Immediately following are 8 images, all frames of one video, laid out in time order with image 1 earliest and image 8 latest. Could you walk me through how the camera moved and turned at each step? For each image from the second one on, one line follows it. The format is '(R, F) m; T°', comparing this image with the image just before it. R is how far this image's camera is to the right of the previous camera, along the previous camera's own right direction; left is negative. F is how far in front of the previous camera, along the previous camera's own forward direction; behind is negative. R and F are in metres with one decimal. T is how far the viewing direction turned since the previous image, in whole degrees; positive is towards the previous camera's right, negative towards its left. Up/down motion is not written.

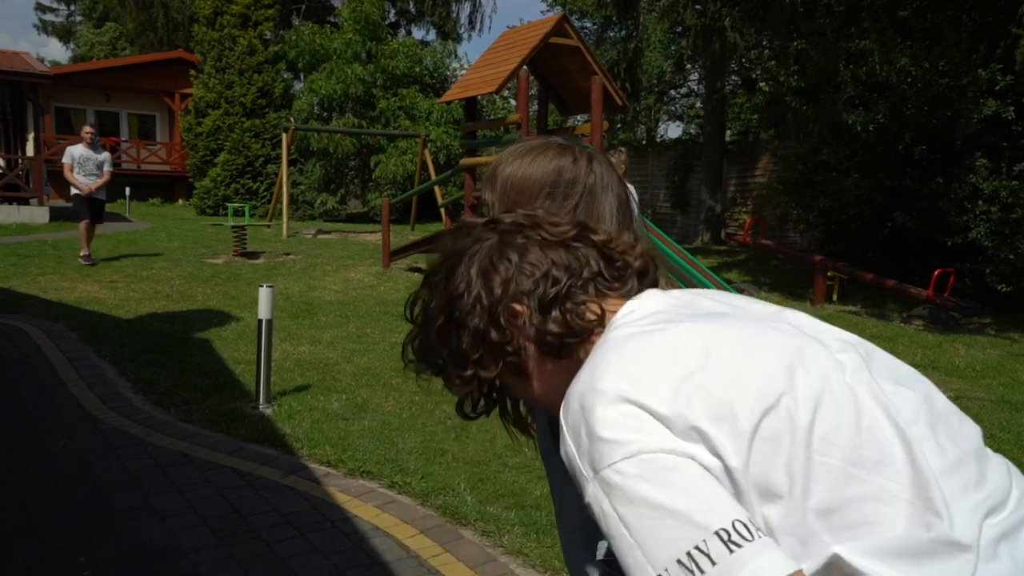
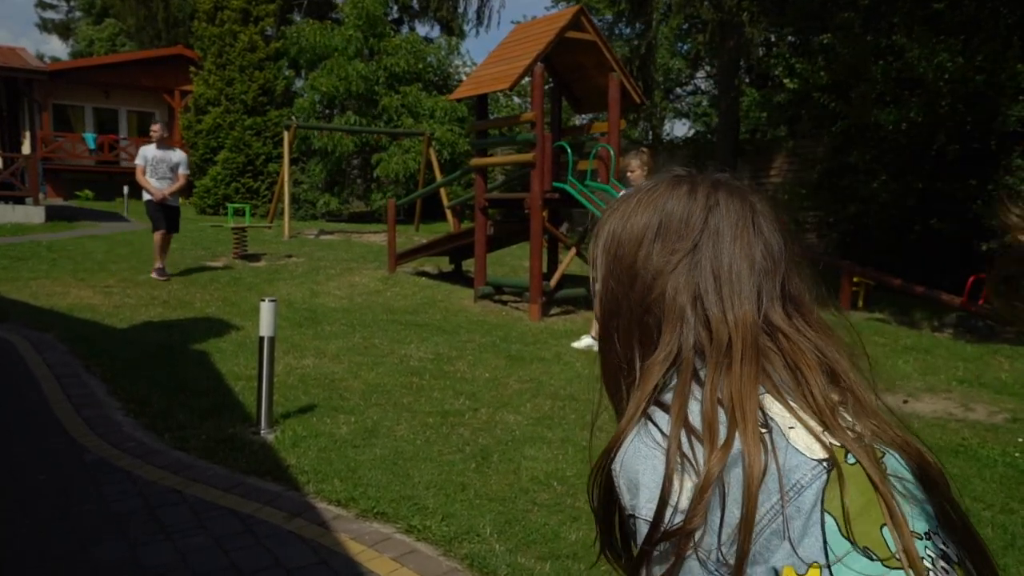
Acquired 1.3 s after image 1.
(-0.2, +0.4) m; 0°
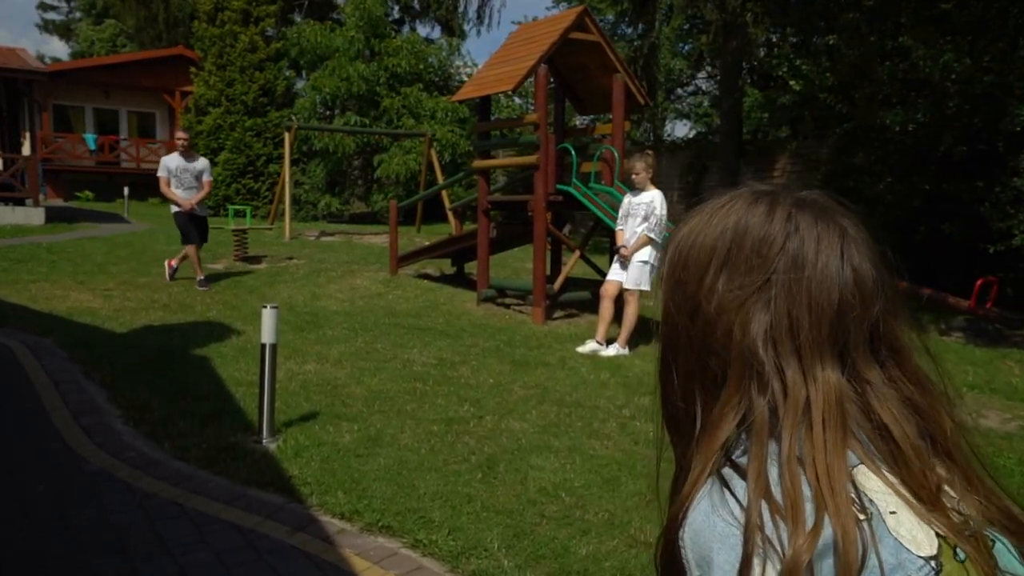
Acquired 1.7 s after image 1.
(0.0, +0.1) m; 0°
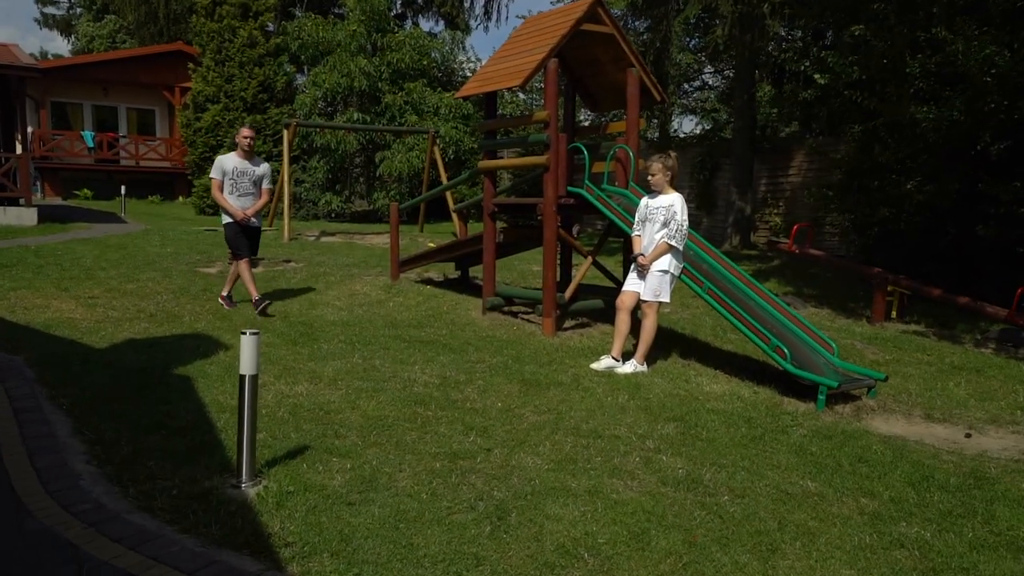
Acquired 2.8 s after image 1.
(0.0, +0.5) m; 0°
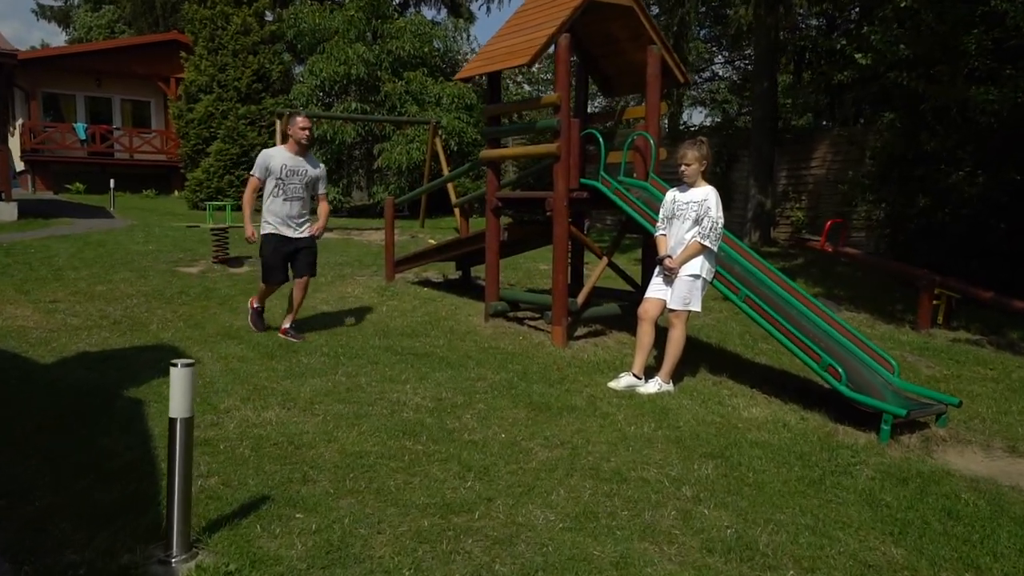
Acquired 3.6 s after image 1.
(0.0, +0.9) m; 0°
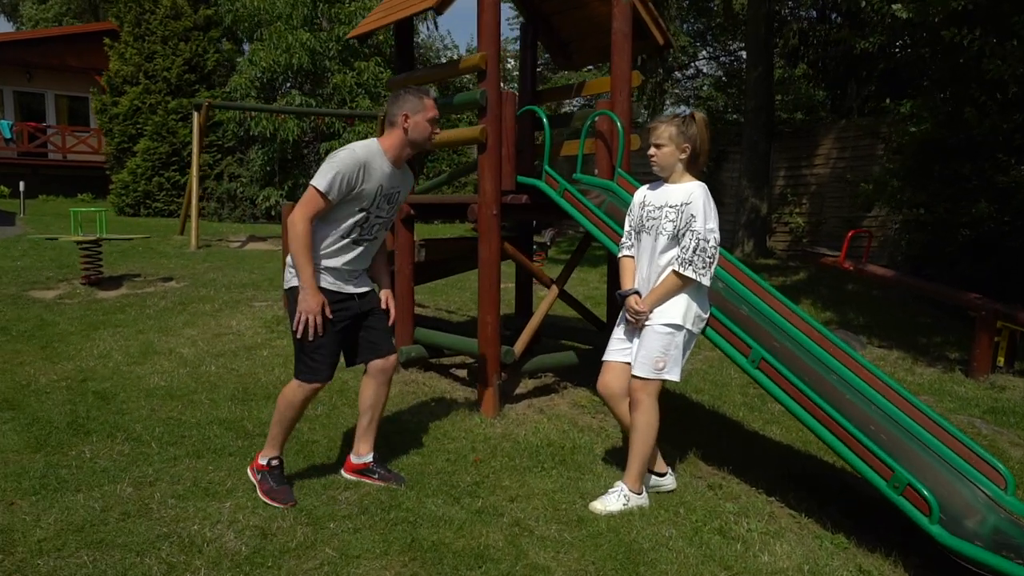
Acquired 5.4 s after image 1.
(+0.5, +2.1) m; +1°
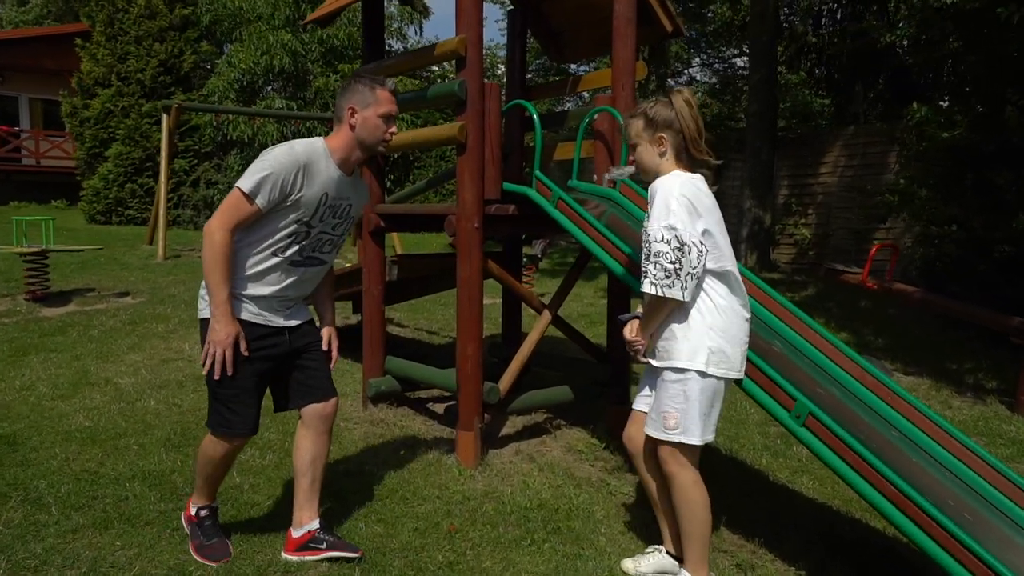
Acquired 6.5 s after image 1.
(0.0, +0.8) m; +1°
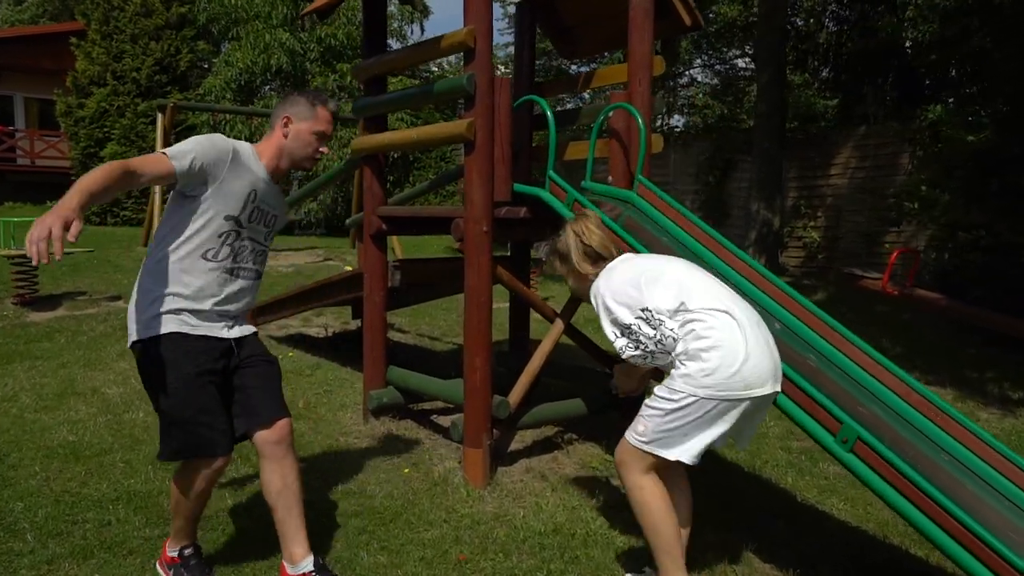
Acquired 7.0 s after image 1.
(-0.1, +0.3) m; 0°
